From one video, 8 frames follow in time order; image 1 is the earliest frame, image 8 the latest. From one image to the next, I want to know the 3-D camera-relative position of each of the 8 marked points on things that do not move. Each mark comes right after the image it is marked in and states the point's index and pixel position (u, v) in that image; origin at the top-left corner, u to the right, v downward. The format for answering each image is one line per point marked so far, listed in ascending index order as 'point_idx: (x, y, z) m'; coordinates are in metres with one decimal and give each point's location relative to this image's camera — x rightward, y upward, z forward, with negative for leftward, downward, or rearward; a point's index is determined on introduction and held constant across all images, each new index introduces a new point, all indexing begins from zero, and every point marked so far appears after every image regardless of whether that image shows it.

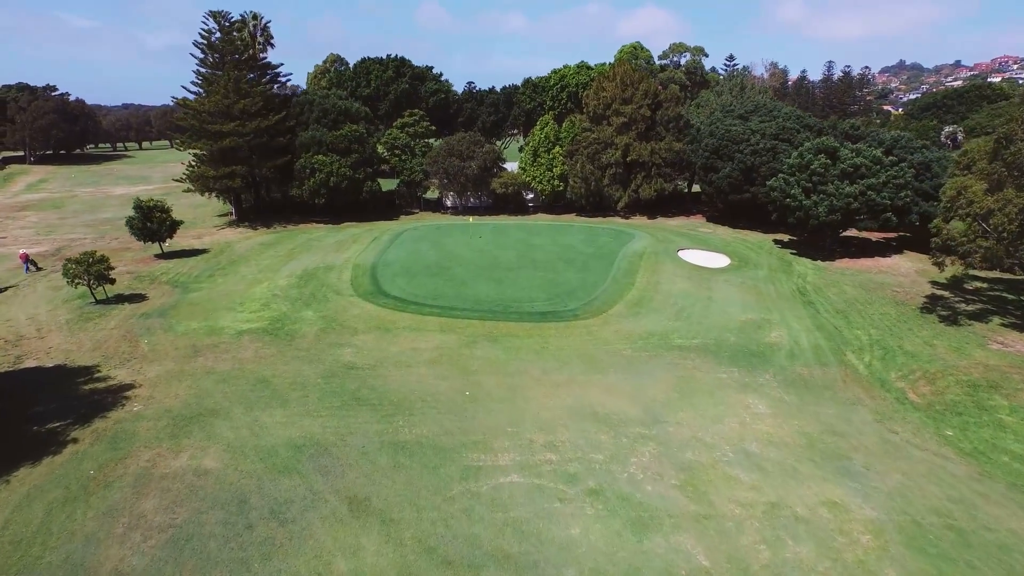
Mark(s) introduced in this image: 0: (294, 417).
0: (-5.0, -3.0, +16.9) m
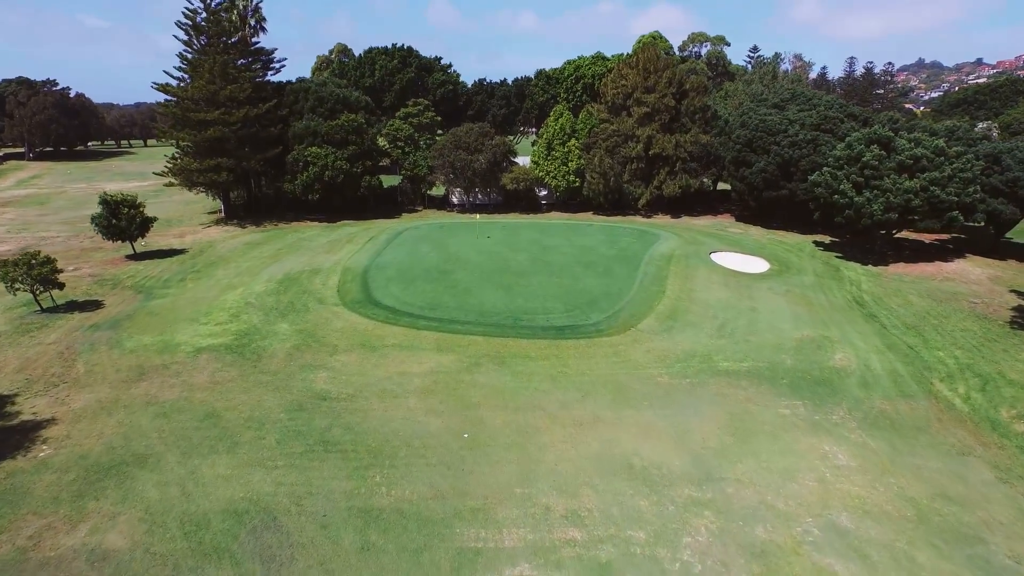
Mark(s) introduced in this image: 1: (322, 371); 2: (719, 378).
0: (-4.8, -3.2, +13.1) m
1: (-4.7, -2.0, +17.9) m
2: (+5.1, -2.2, +17.9) m
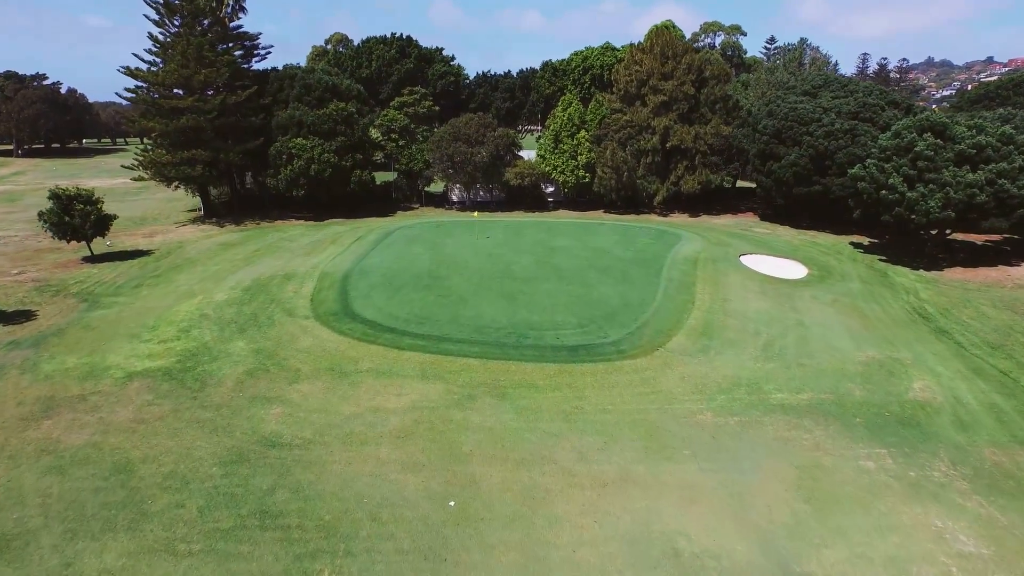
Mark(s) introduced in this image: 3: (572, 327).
0: (-4.8, -3.5, +9.5) m
1: (-4.6, -2.3, +14.3) m
2: (+5.1, -2.5, +14.3) m
3: (+1.5, -1.0, +18.9) m
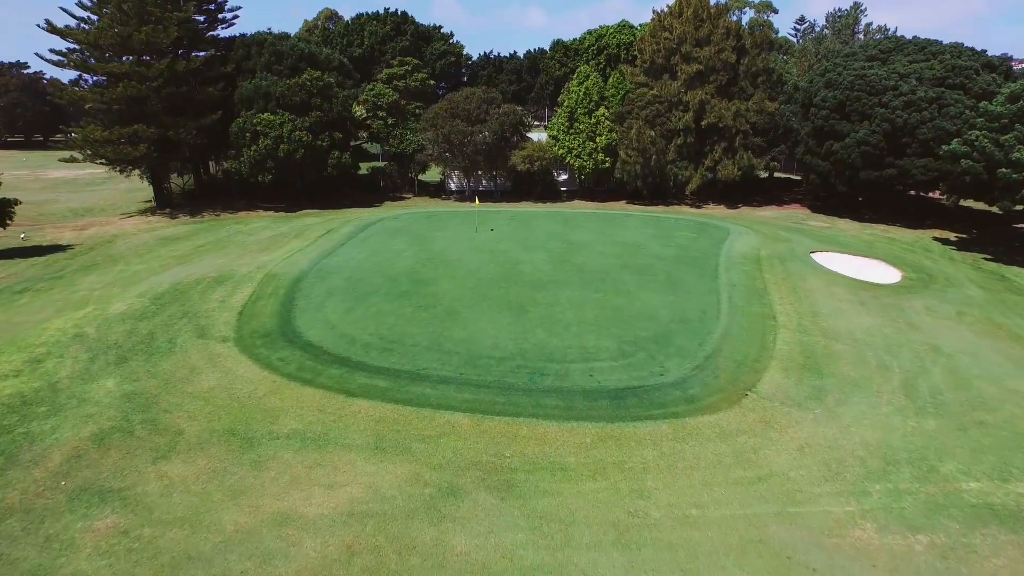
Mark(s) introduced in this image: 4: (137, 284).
0: (-4.7, -3.7, +3.4) m
1: (-4.5, -2.4, +8.2) m
2: (+5.3, -2.7, +8.1) m
3: (+1.7, -1.2, +12.7) m
4: (-9.4, +0.1, +18.4) m
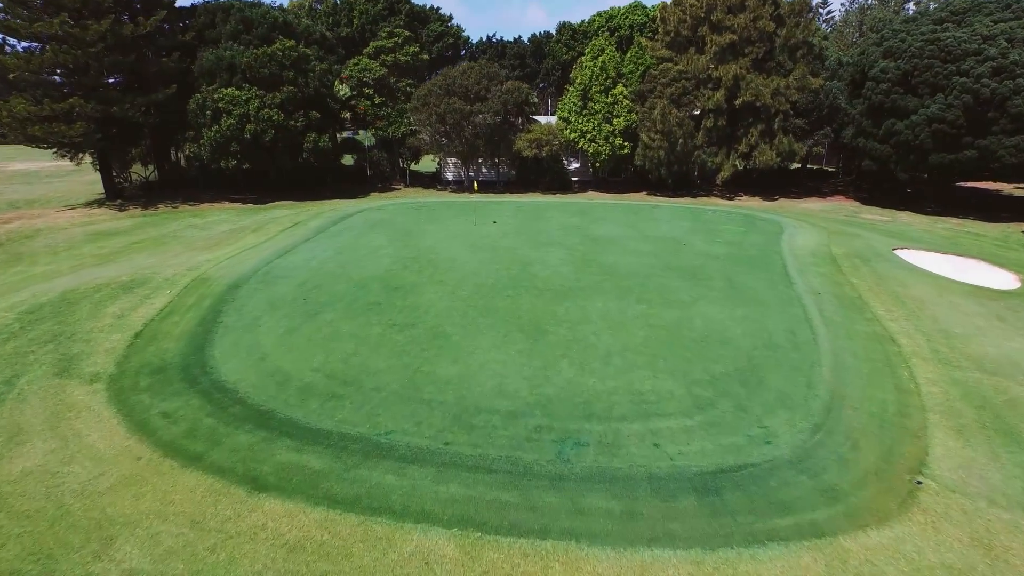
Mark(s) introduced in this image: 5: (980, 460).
0: (-4.6, -3.8, -1.2) m
1: (-4.3, -2.6, +3.5) m
2: (+5.4, -2.8, +3.4) m
3: (+1.9, -1.4, +8.1) m
4: (-9.2, -0.1, +13.7) m
5: (+4.7, -1.7, +7.4) m
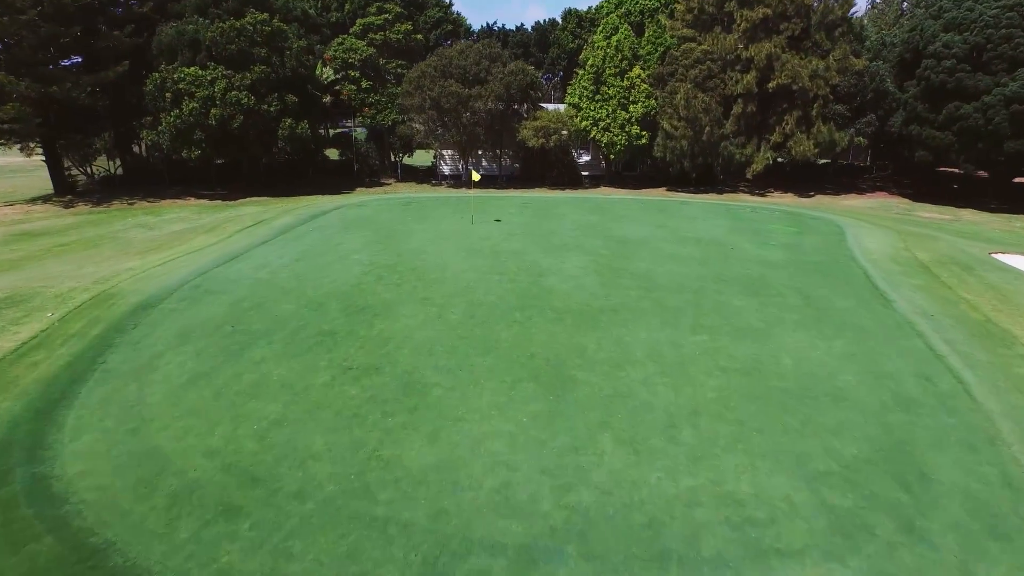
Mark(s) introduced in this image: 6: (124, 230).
0: (-4.5, -4.1, -4.8) m
1: (-4.2, -2.9, 0.0) m
2: (+5.5, -3.1, -0.2) m
3: (+2.0, -1.7, +4.5) m
4: (-9.1, -0.4, +10.1) m
5: (+4.8, -2.0, +3.8) m
6: (-10.3, +1.6, +19.5) m
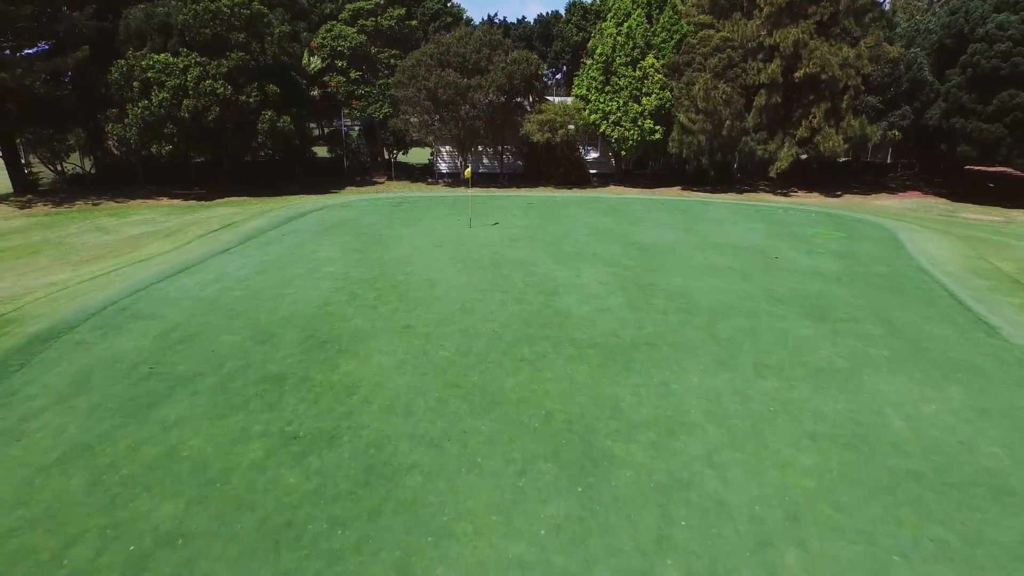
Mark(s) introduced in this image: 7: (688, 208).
0: (-4.4, -4.4, -7.1) m
1: (-4.2, -3.2, -2.4) m
2: (+5.6, -3.4, -2.5) m
3: (+2.0, -2.0, +2.2) m
4: (-9.0, -0.6, +7.8) m
5: (+4.9, -2.3, +1.5) m
6: (-10.2, +1.3, +17.2) m
7: (+4.6, +2.1, +18.9) m
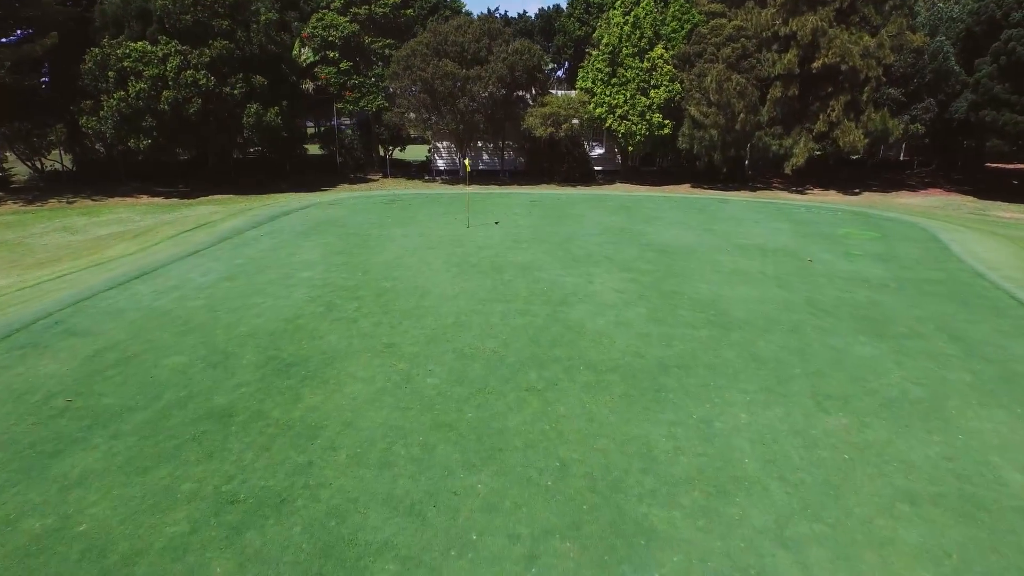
0: (-4.4, -4.5, -8.5) m
1: (-4.1, -3.3, -3.7) m
2: (+5.6, -3.5, -3.9) m
3: (+2.1, -2.1, +0.8) m
4: (-9.0, -0.7, +6.5) m
5: (+4.9, -2.4, +0.1) m
6: (-10.2, +1.2, +15.8) m
7: (+4.6, +2.0, +17.5) m
